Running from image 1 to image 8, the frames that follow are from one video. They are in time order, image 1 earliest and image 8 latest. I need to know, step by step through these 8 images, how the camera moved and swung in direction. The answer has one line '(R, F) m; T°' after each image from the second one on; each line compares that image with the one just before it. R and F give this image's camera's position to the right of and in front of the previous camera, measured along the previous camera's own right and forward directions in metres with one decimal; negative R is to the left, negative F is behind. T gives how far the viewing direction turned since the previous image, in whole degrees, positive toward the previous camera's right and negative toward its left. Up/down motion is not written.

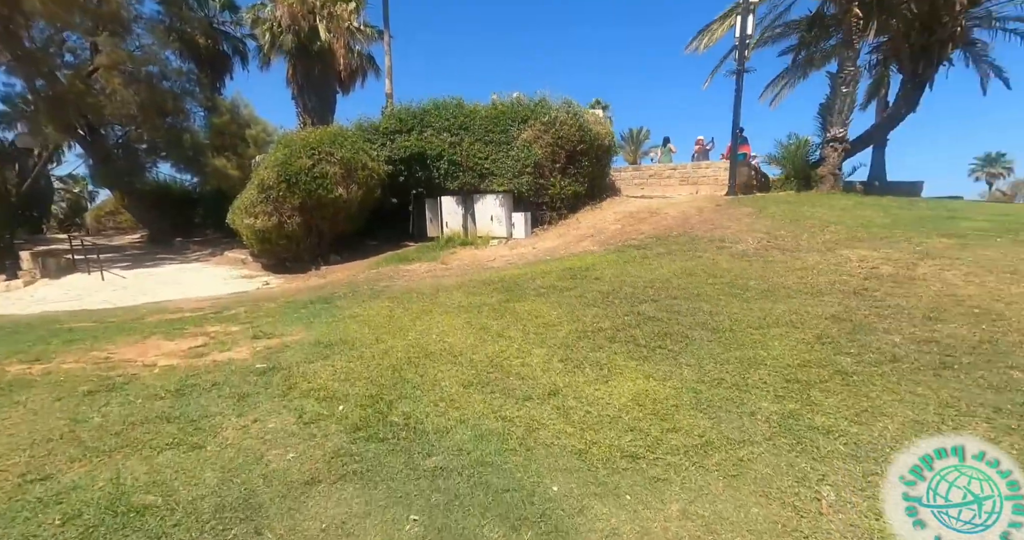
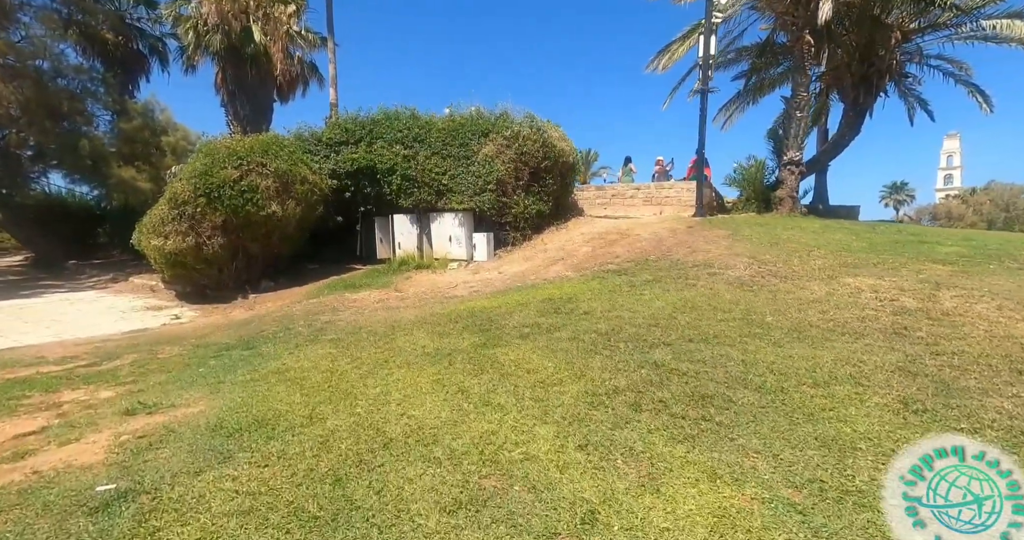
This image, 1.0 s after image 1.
(-0.2, +0.7) m; +6°
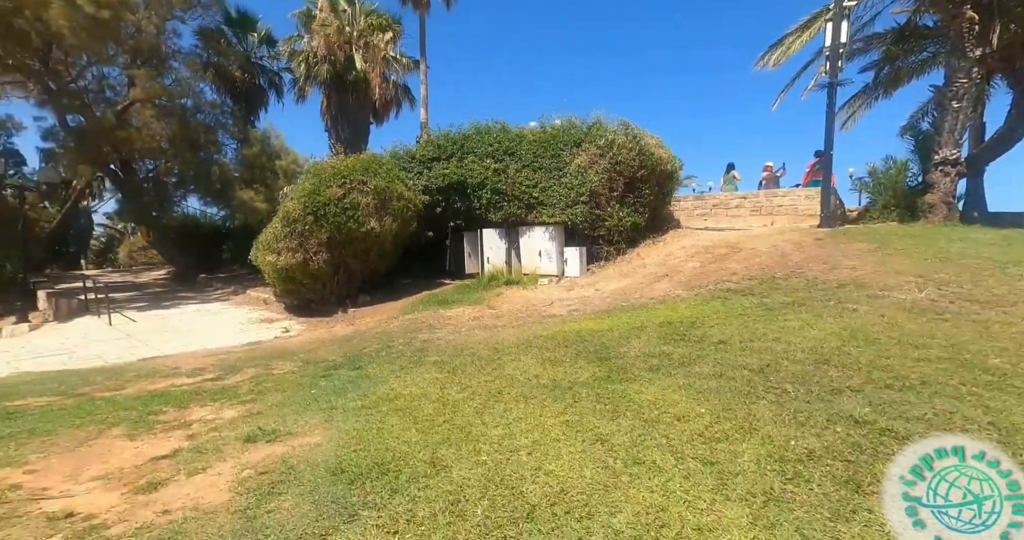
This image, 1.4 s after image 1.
(-0.3, +0.3) m; -9°
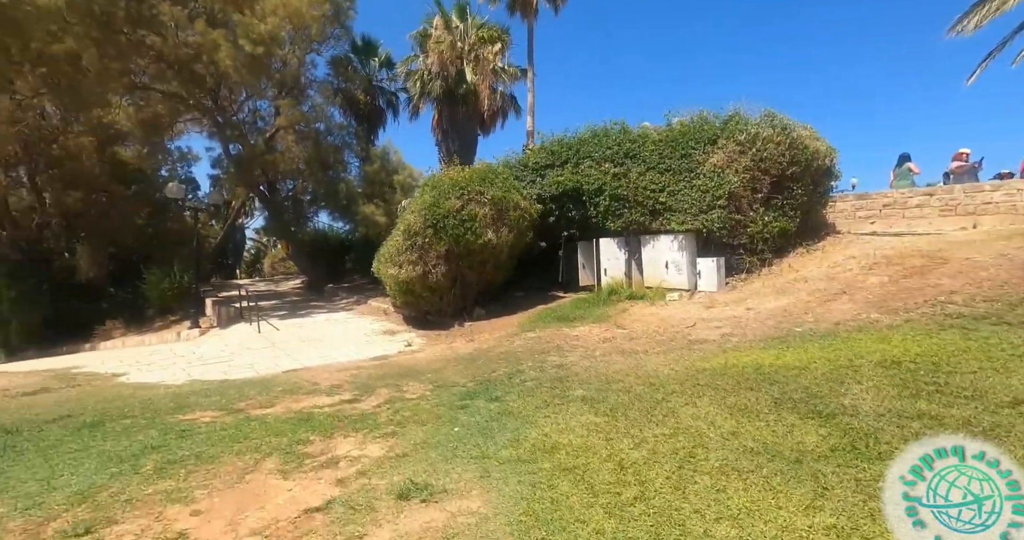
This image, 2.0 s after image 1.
(-0.5, +0.5) m; -12°
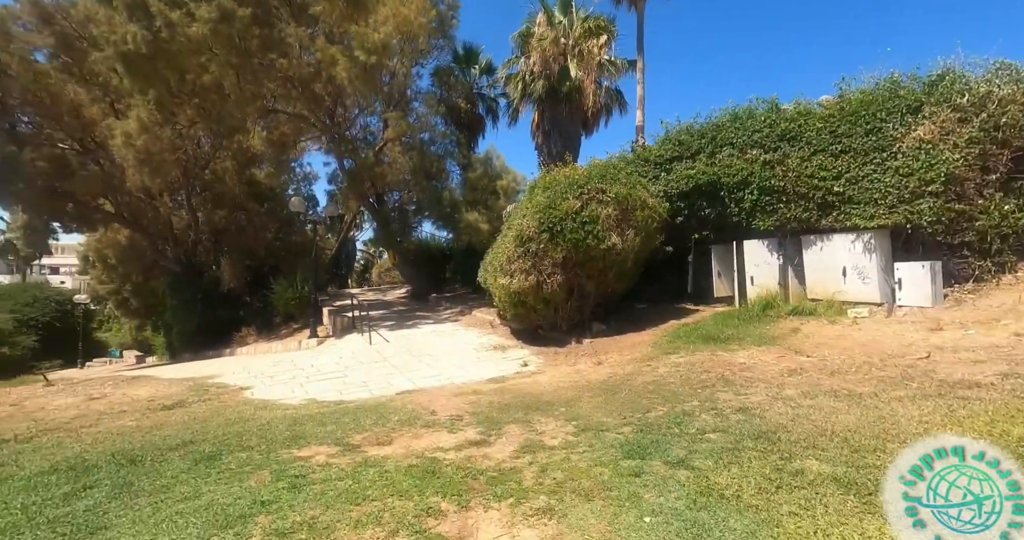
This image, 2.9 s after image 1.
(-0.6, +1.0) m; -11°
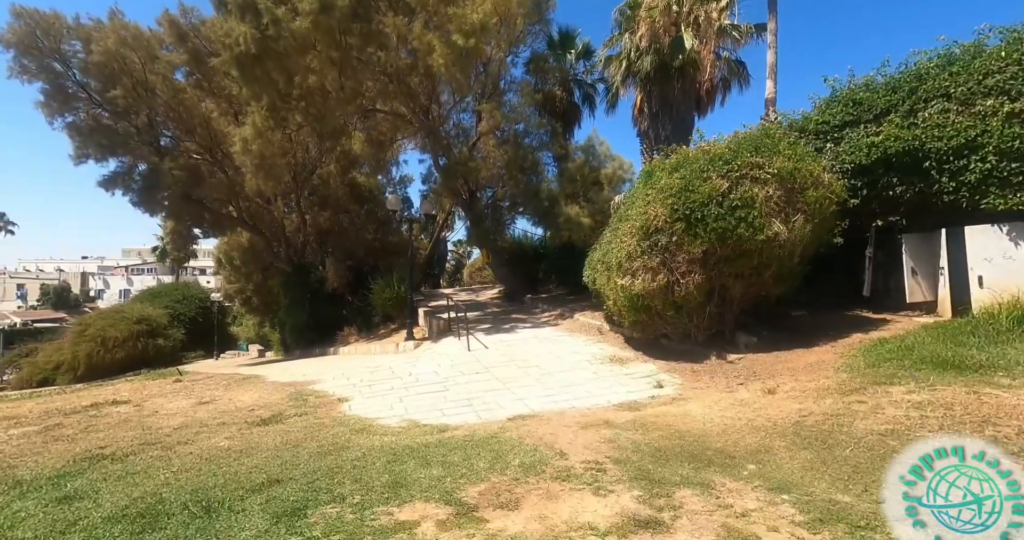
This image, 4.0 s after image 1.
(-0.6, +1.4) m; -10°
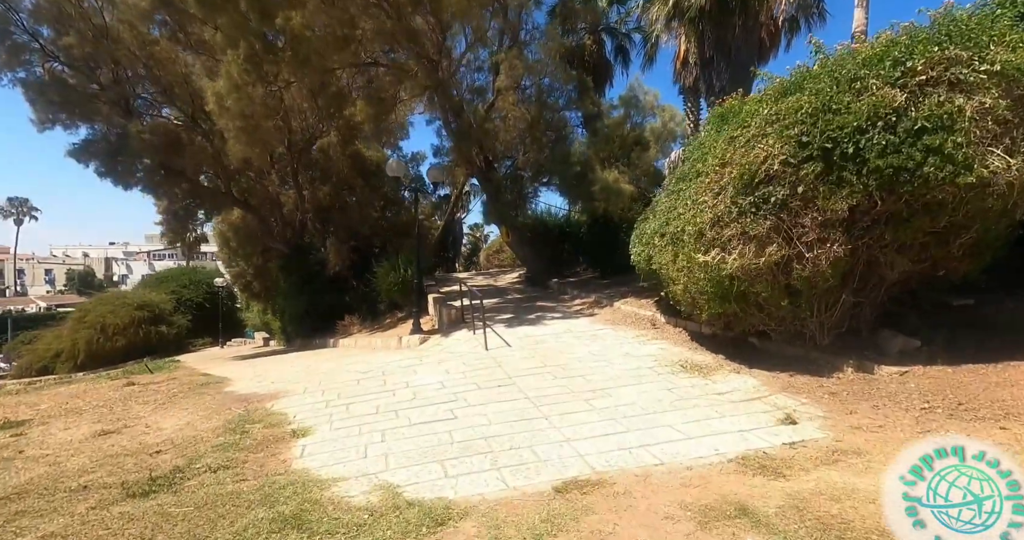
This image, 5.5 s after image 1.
(-0.2, +2.7) m; -2°
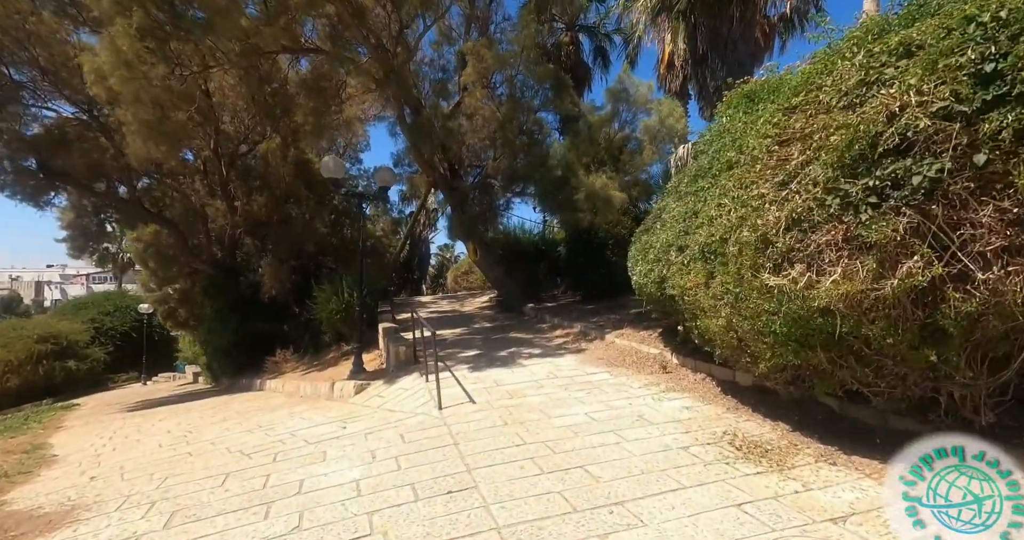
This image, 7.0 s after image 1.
(+0.1, +2.5) m; +3°
